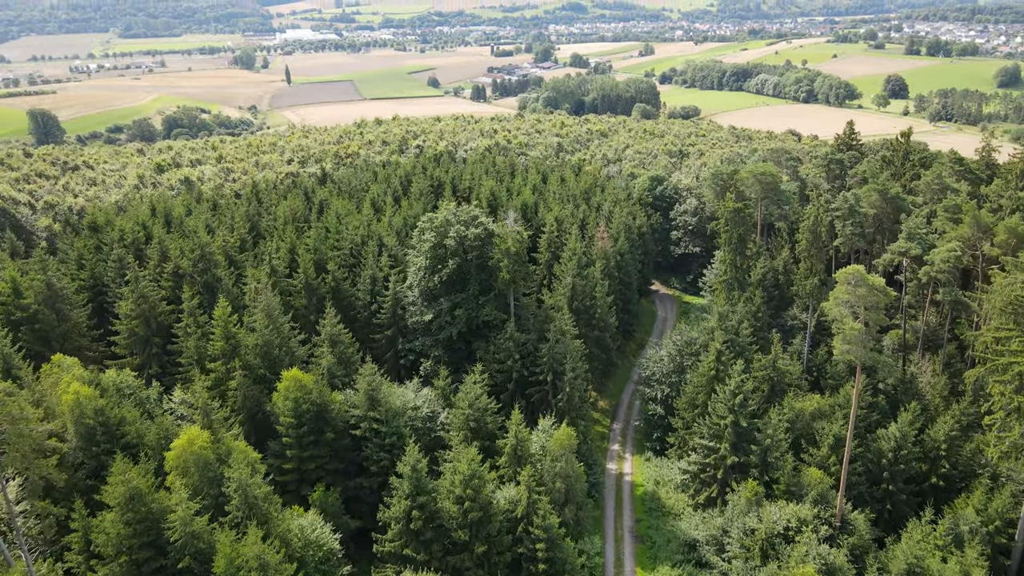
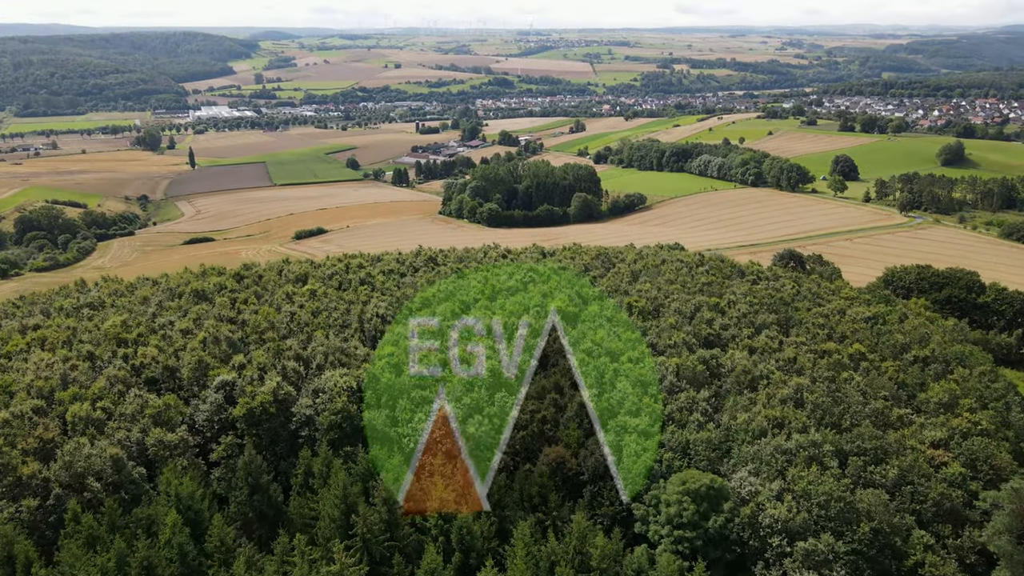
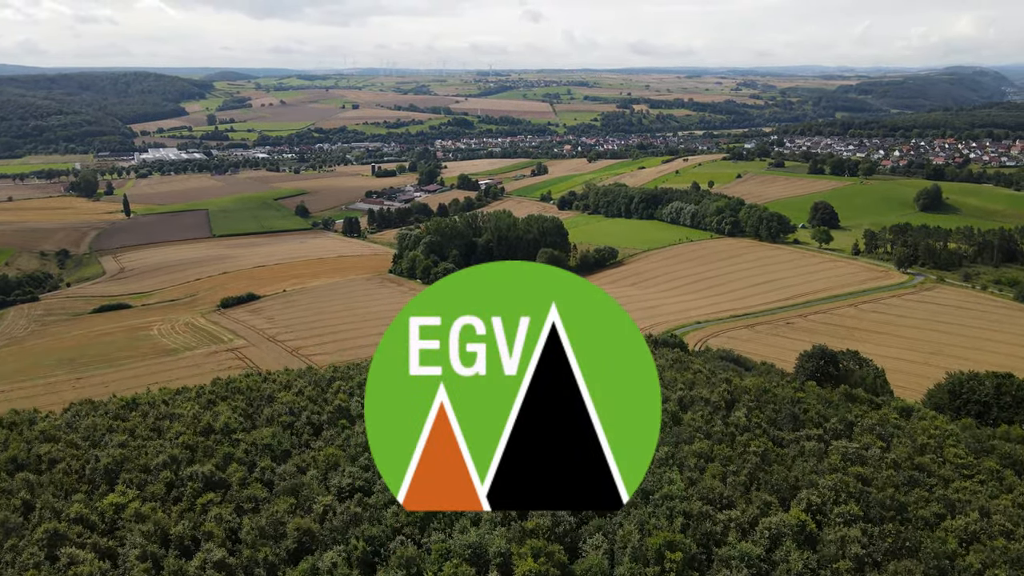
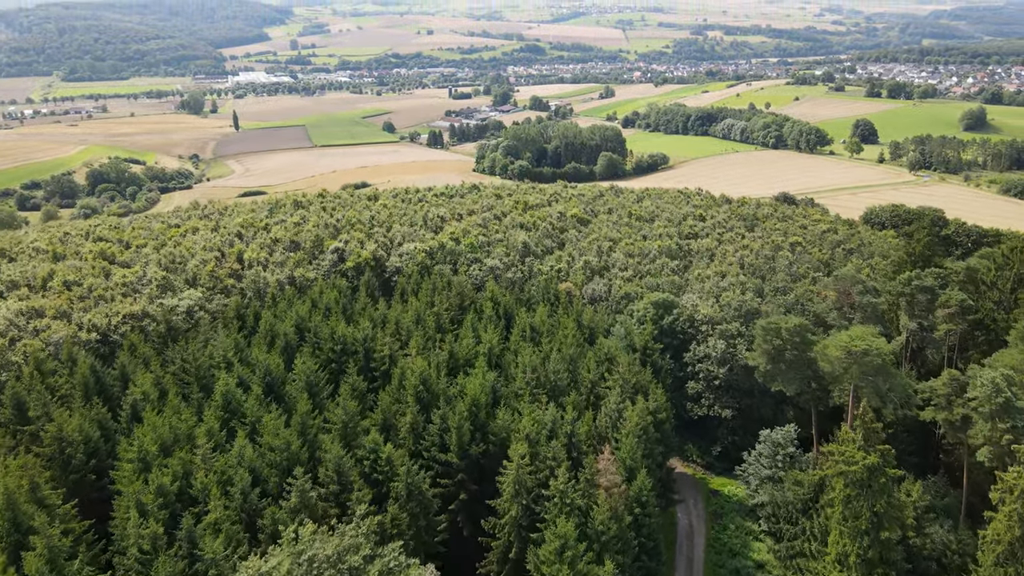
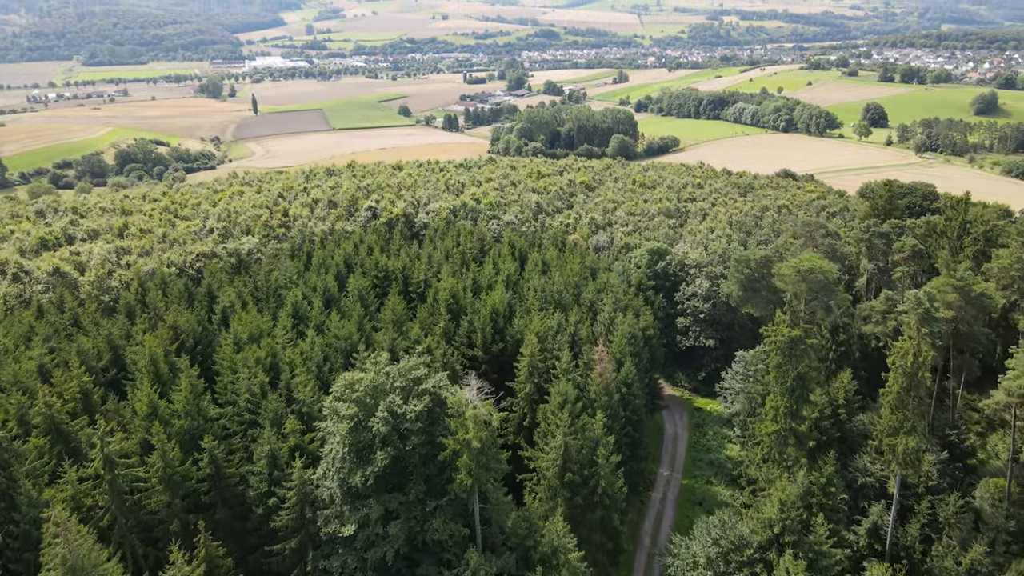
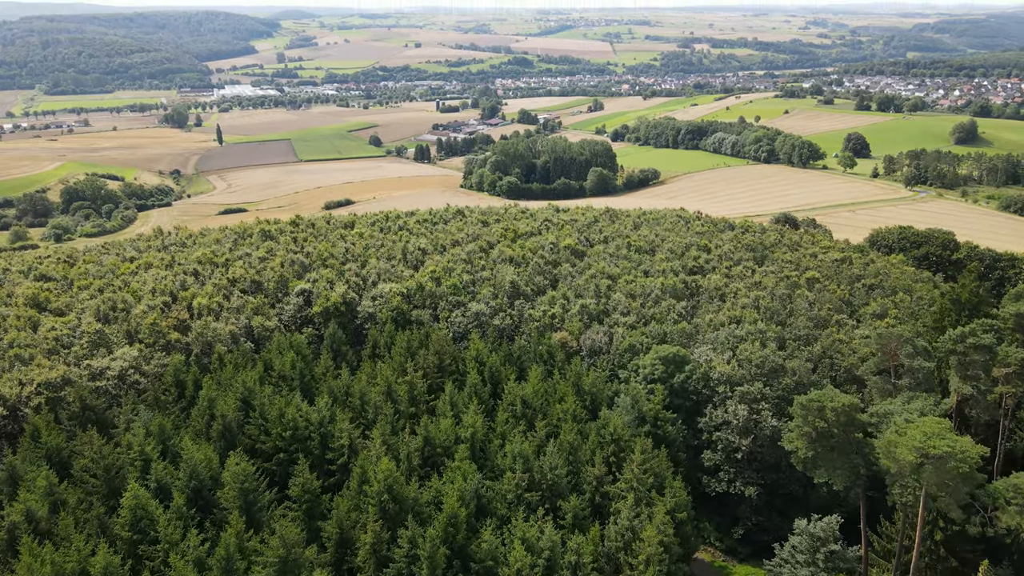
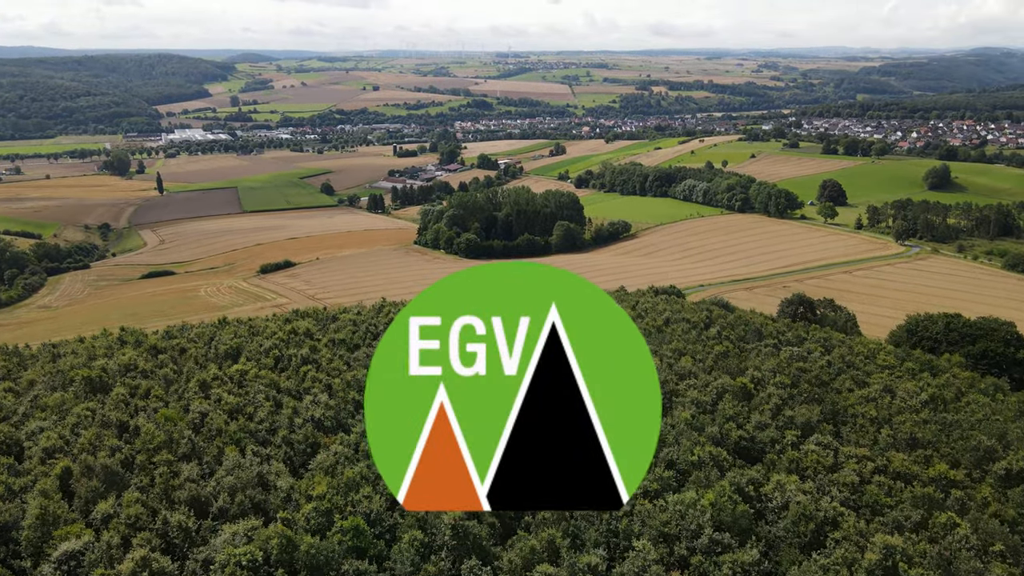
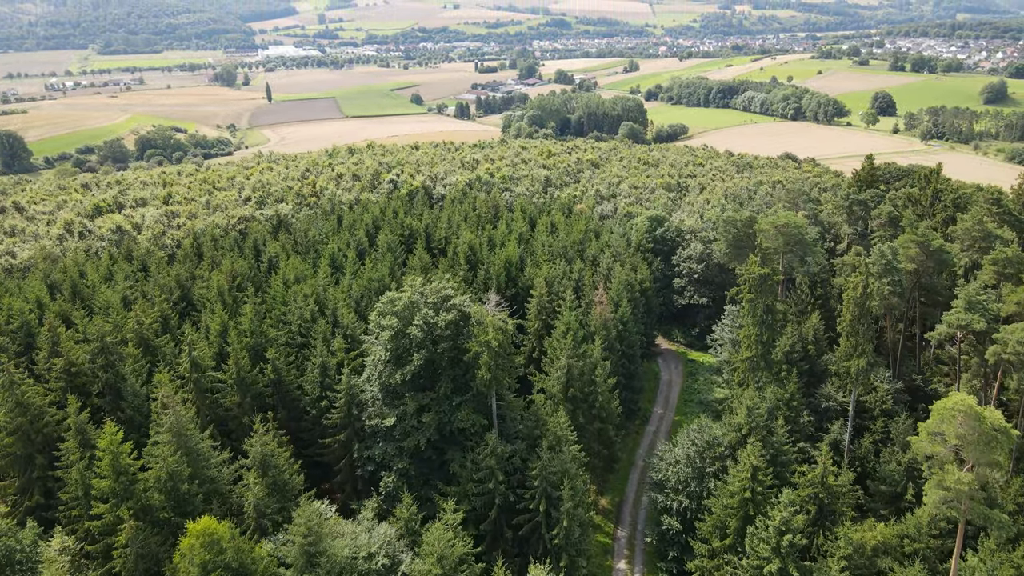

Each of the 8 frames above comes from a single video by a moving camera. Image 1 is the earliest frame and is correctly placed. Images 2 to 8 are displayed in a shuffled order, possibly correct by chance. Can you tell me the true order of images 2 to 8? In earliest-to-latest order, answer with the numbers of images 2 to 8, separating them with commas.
8, 5, 4, 6, 2, 7, 3
